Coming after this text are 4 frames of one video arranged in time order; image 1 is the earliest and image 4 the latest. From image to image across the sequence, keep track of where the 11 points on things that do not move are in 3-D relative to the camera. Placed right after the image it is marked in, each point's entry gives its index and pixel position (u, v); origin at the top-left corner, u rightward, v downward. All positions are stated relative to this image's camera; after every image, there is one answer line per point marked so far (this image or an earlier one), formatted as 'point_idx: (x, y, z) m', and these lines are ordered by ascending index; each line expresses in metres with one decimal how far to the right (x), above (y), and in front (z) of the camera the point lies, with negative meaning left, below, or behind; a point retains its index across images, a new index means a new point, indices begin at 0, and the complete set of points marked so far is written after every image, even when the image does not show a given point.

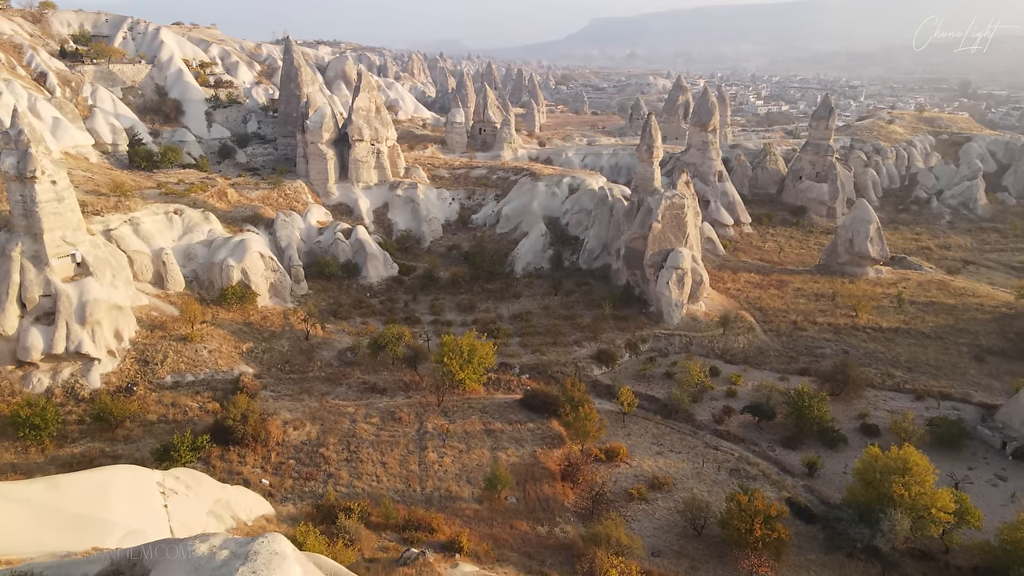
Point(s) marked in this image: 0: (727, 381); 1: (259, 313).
0: (+6.4, -2.8, +17.6) m
1: (-7.8, -0.8, +18.2) m
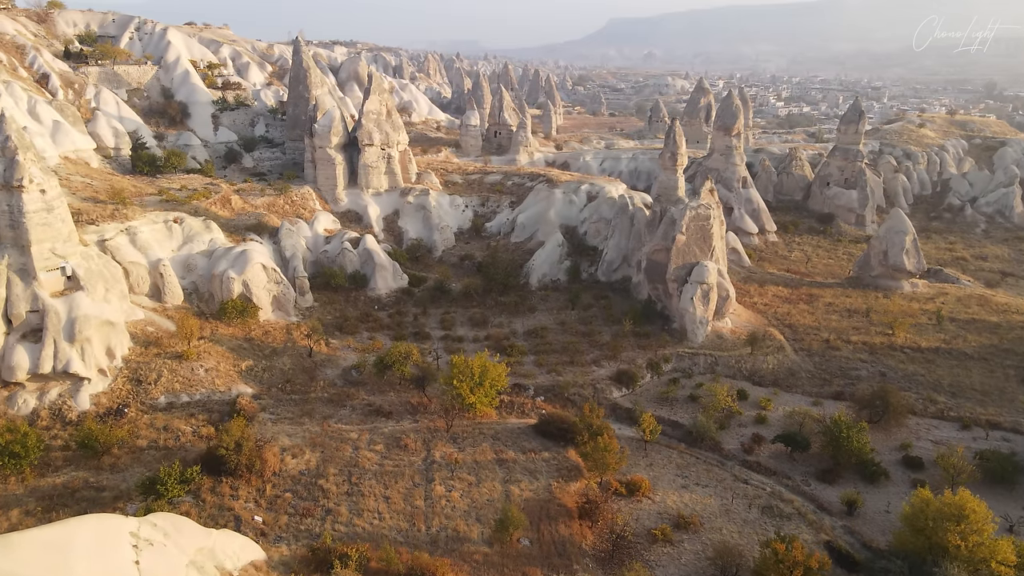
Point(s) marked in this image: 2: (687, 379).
0: (+6.8, -3.3, +16.5) m
1: (-7.4, -1.2, +17.4) m
2: (+5.2, -2.7, +17.5) m
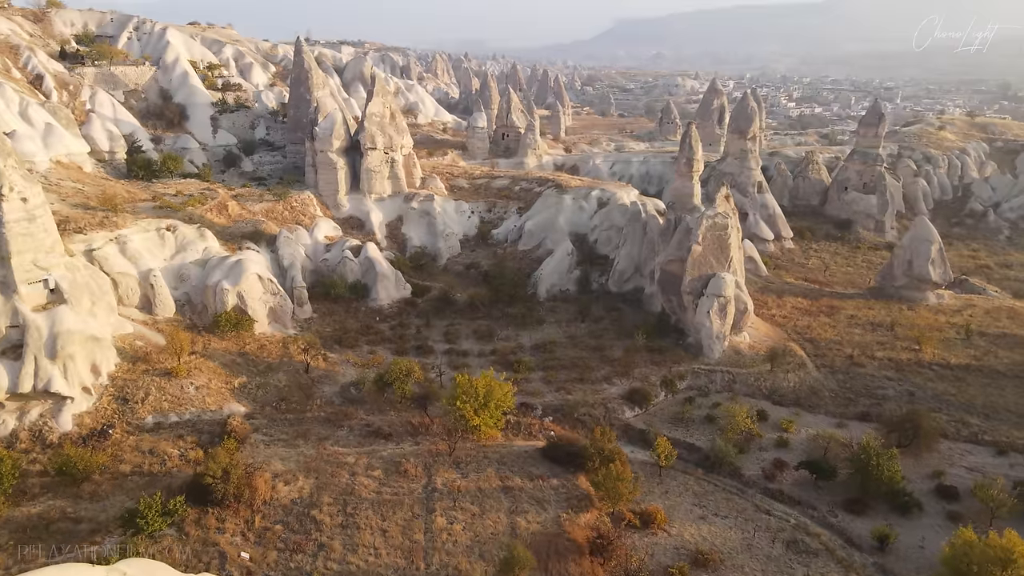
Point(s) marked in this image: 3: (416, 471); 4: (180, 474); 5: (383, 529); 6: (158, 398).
0: (+7.0, -3.7, +15.5) m
1: (-7.2, -1.5, +16.6) m
2: (+5.4, -3.1, +16.6) m
3: (-2.1, -4.0, +12.9) m
4: (-6.7, -3.8, +11.9) m
5: (-2.5, -4.6, +11.3) m
6: (-8.1, -2.5, +13.6) m
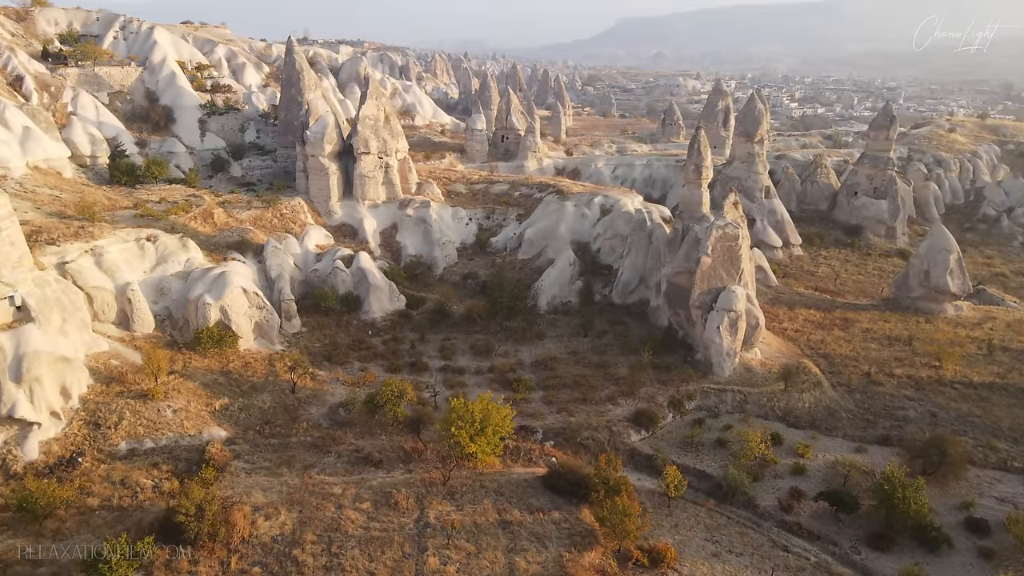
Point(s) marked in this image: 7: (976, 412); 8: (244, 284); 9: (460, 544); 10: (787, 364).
0: (+7.0, -4.1, +14.6) m
1: (-7.2, -1.9, +15.8) m
2: (+5.4, -3.5, +15.7) m
3: (-2.1, -4.4, +12.0) m
4: (-6.7, -4.1, +11.0) m
5: (-2.5, -5.0, +10.4) m
6: (-8.2, -2.9, +12.7) m
7: (+12.6, -3.4, +16.0) m
8: (-7.6, +0.2, +16.8) m
9: (-1.0, -4.8, +11.1) m
10: (+8.0, -2.2, +17.3) m
